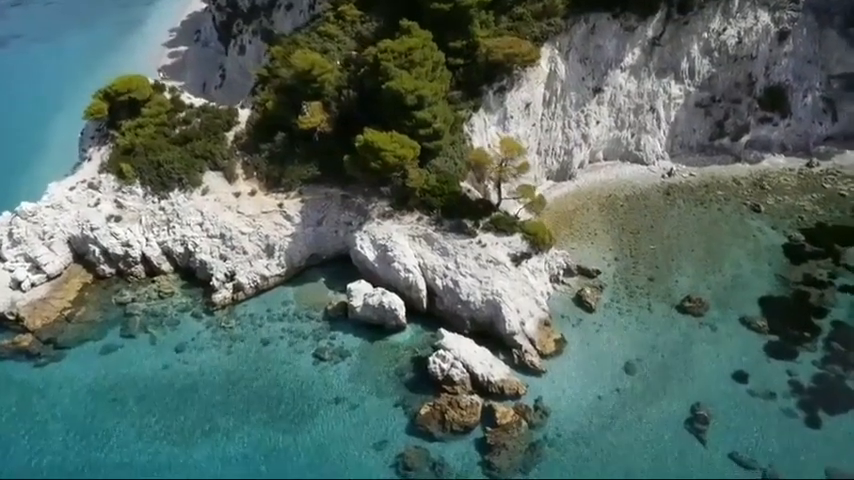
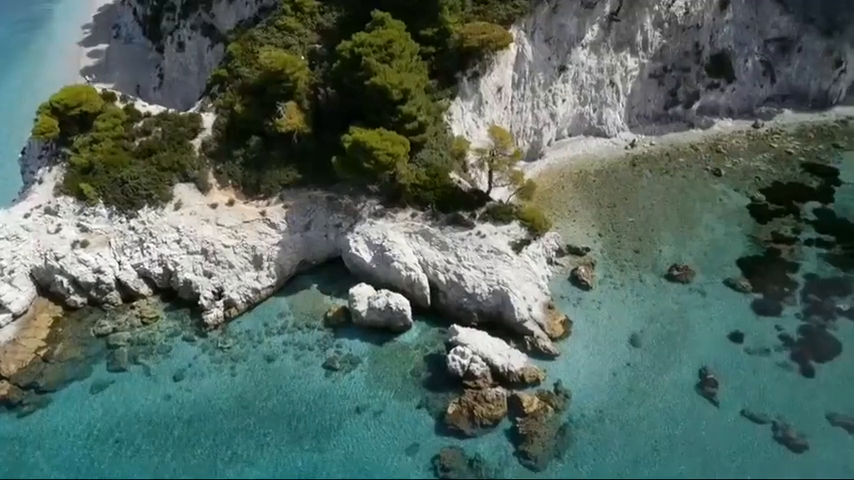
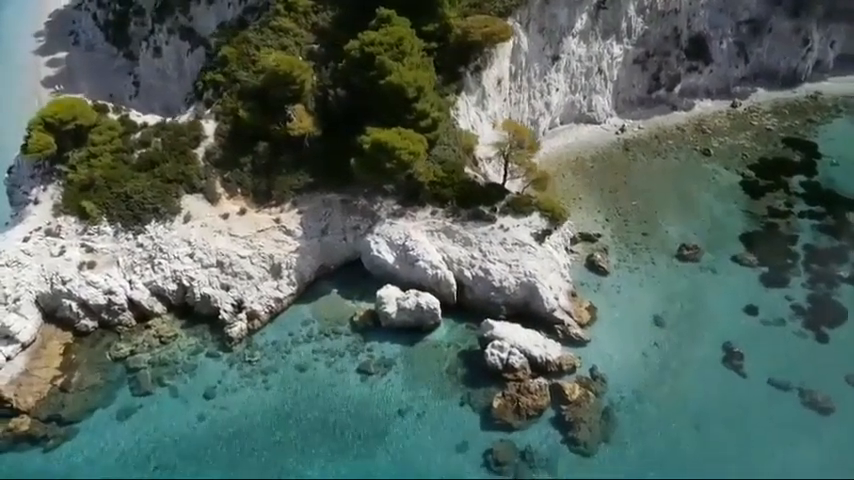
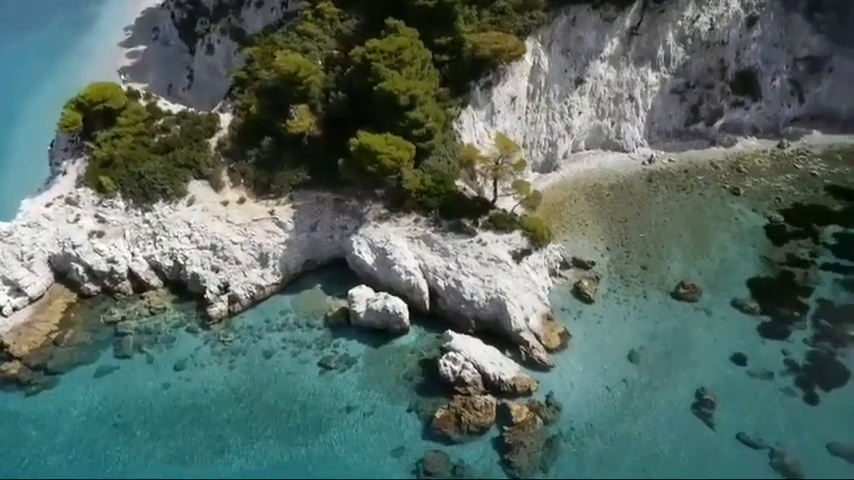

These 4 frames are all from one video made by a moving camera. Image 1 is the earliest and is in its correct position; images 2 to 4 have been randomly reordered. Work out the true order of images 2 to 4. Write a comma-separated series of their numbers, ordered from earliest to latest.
4, 2, 3
